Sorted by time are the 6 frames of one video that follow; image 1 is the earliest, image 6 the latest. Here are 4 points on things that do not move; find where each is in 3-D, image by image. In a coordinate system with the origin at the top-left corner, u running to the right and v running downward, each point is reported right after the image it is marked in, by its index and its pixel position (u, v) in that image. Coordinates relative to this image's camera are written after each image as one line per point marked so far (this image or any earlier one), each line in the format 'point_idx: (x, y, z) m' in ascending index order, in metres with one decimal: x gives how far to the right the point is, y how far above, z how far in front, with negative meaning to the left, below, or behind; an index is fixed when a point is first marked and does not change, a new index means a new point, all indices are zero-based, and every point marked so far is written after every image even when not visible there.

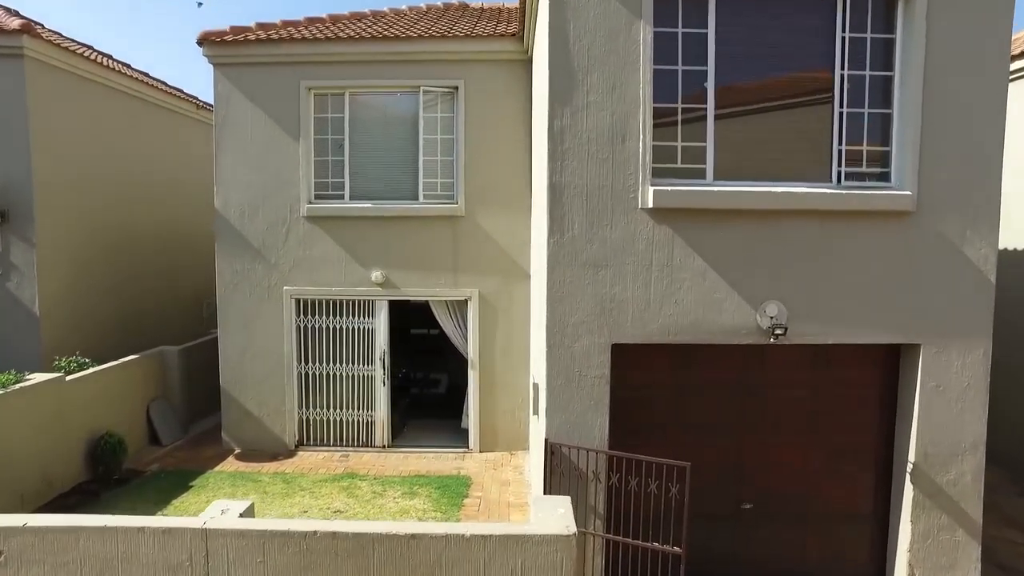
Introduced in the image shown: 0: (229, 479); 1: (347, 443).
0: (-3.9, -2.6, +8.7) m
1: (-2.6, -2.4, +10.1) m
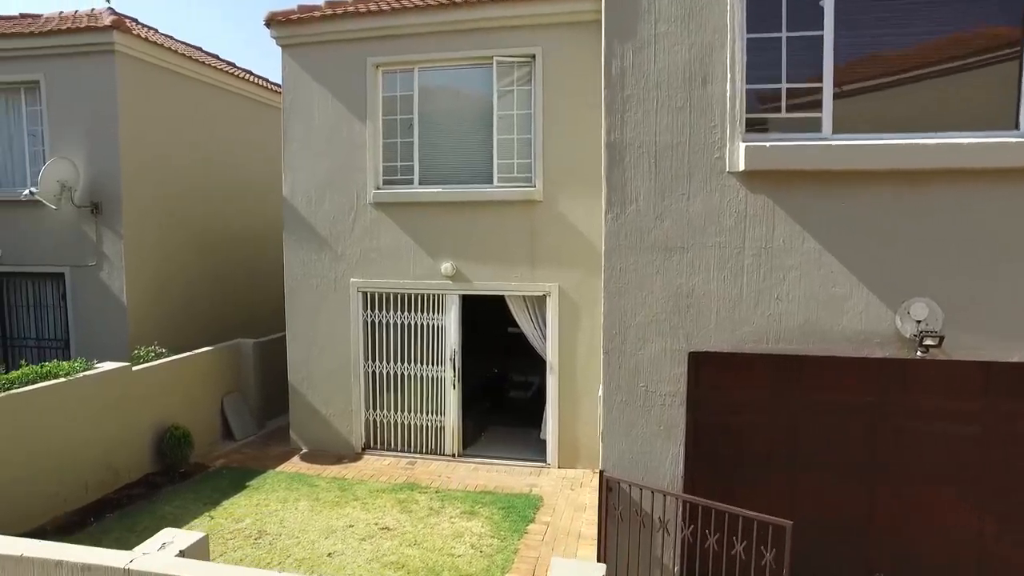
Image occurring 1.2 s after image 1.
0: (-2.9, -2.5, +8.3) m
1: (-1.4, -2.3, +9.3) m
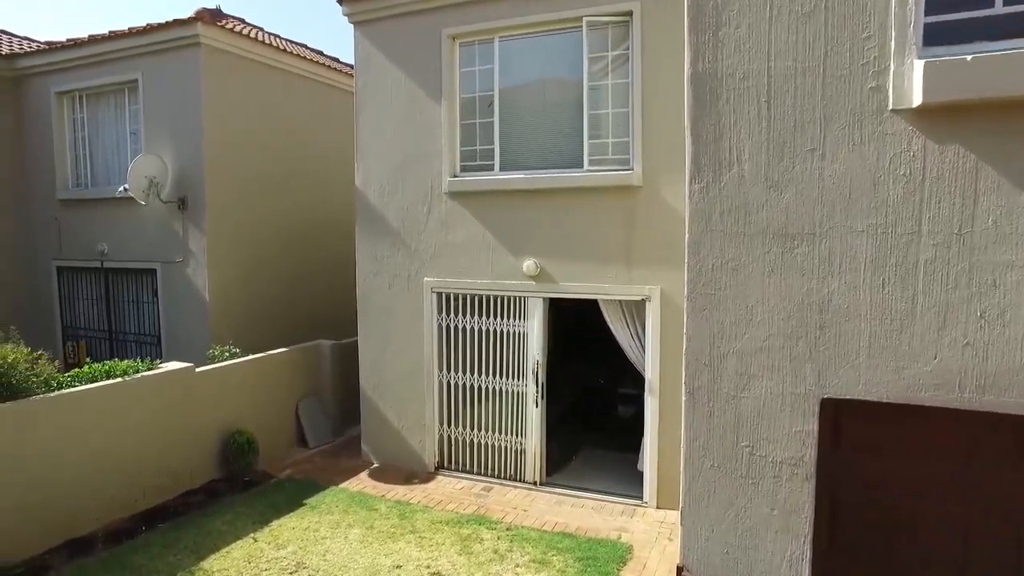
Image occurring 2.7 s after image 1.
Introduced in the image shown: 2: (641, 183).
0: (-1.9, -2.5, +7.5) m
1: (-0.2, -2.4, +8.2) m
2: (+1.4, +1.2, +7.1) m
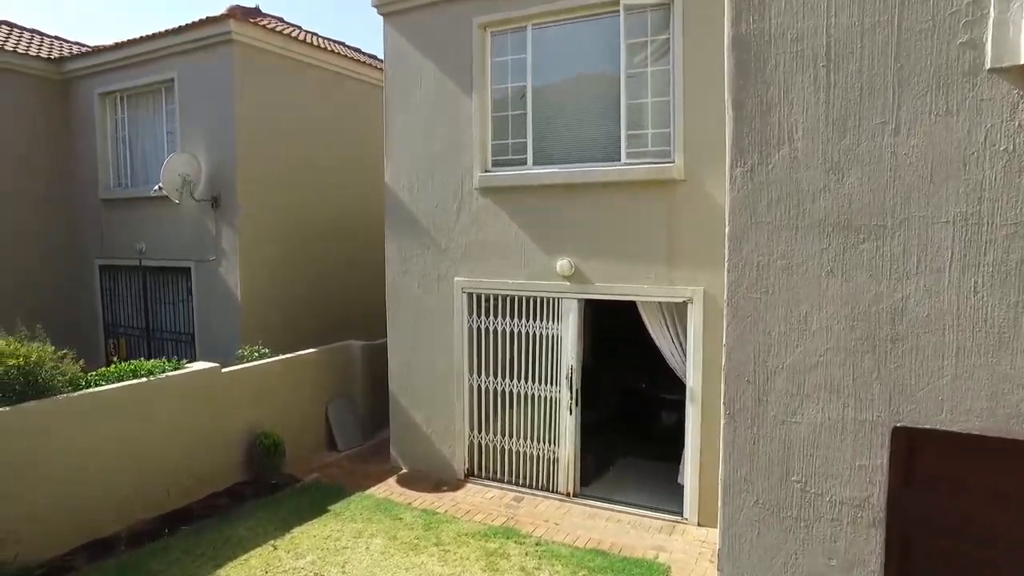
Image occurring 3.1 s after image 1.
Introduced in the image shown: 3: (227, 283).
0: (-1.6, -2.5, +7.2) m
1: (+0.2, -2.4, +7.8) m
2: (+1.8, +1.1, +6.7) m
3: (-4.3, +0.1, +9.7) m
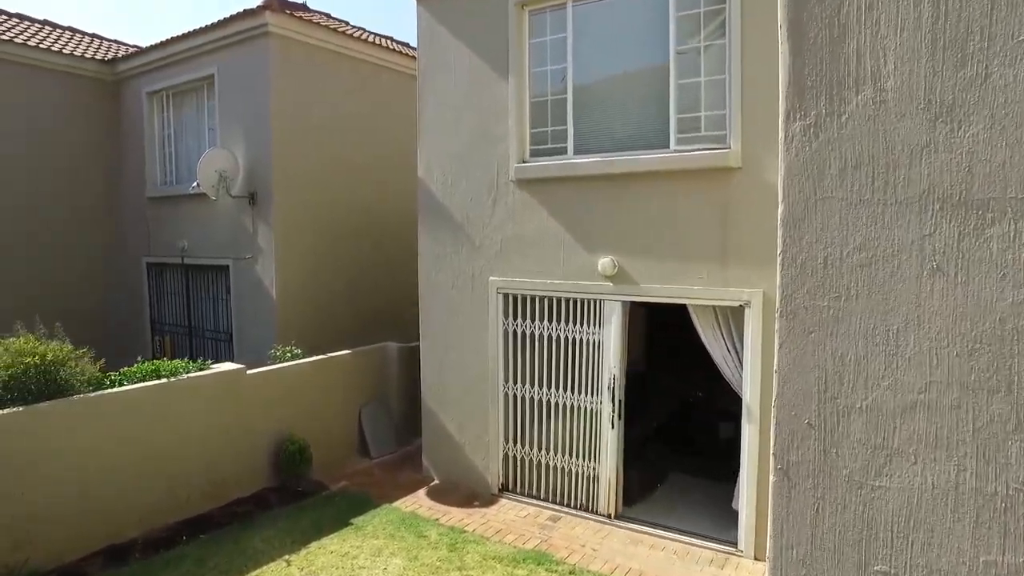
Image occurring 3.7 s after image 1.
0: (-1.2, -2.5, +6.7) m
1: (+0.6, -2.4, +7.2) m
2: (+2.1, +1.1, +5.9) m
3: (-3.7, +0.1, +9.5) m
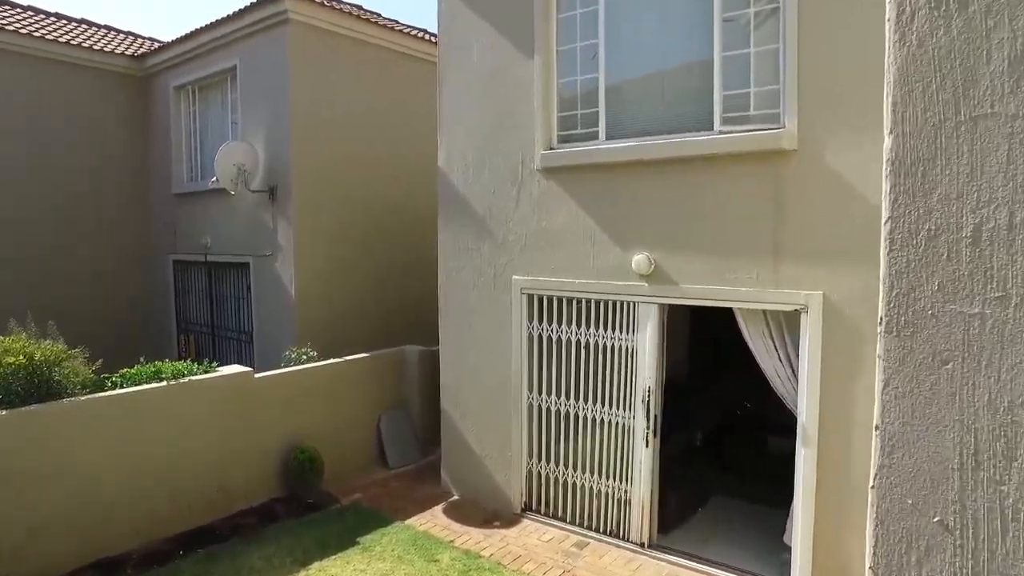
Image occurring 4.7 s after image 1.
0: (-1.0, -2.5, +6.2) m
1: (+0.8, -2.4, +6.5) m
2: (+2.3, +1.1, +5.1) m
3: (-3.3, +0.1, +9.1) m
